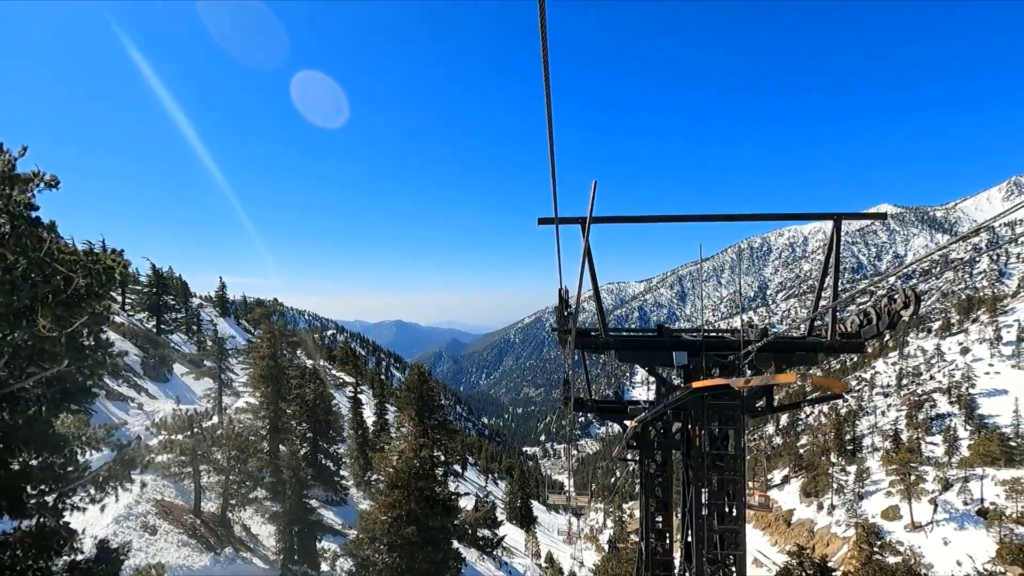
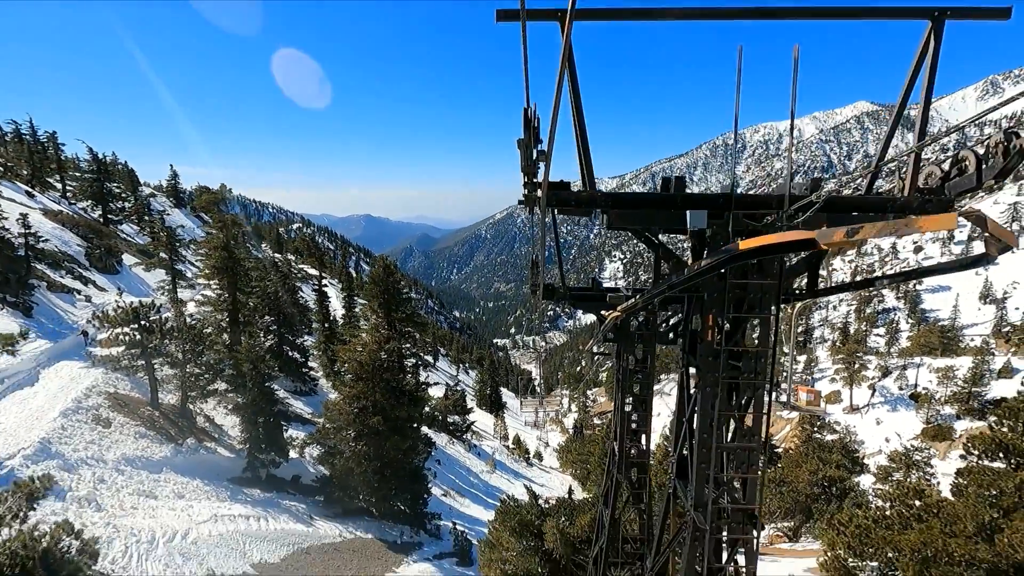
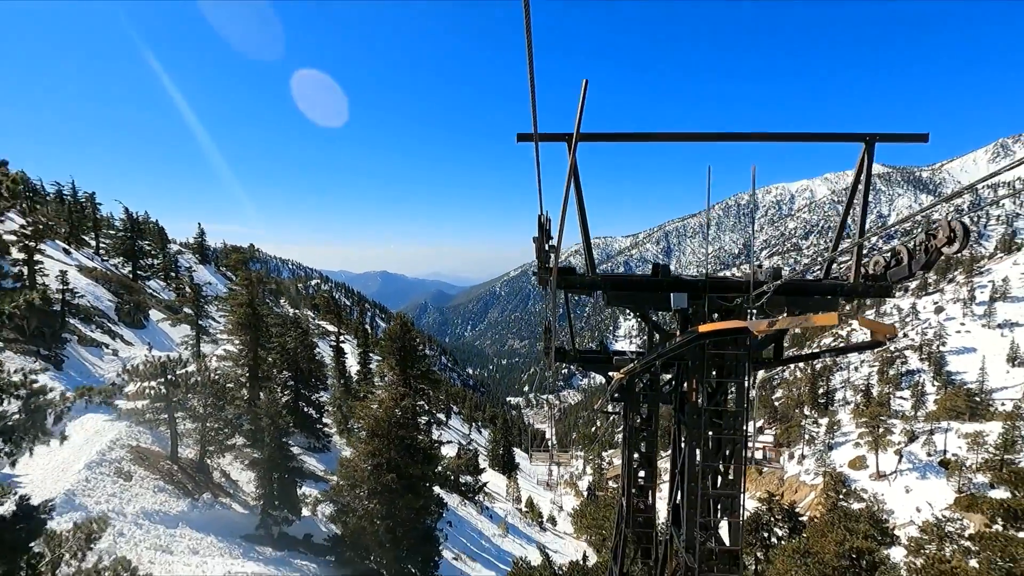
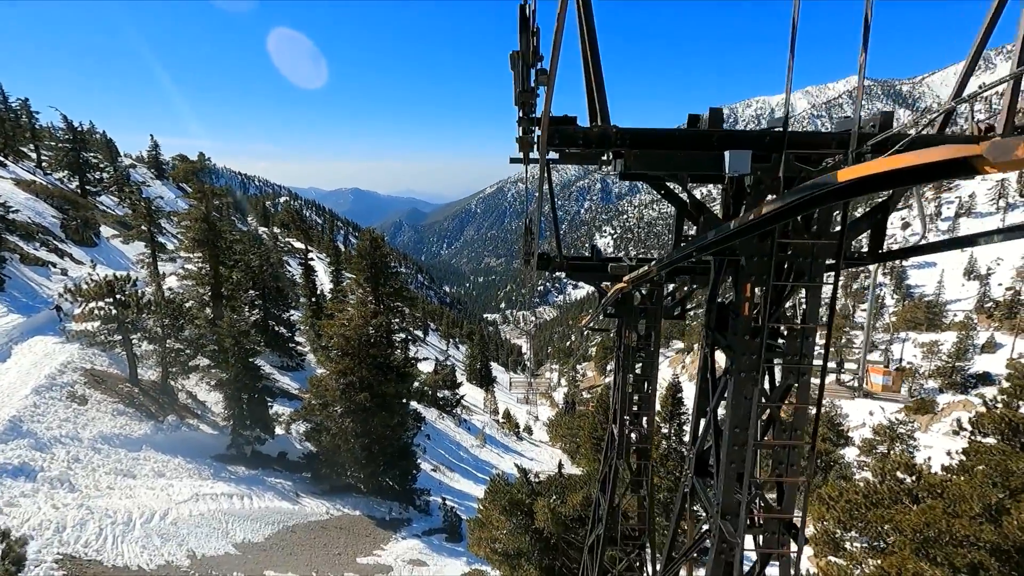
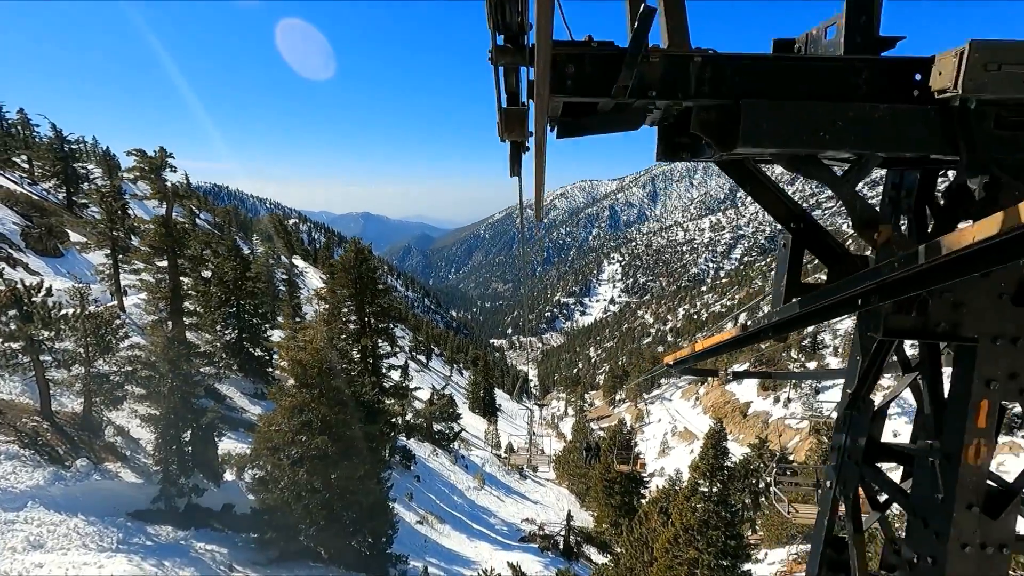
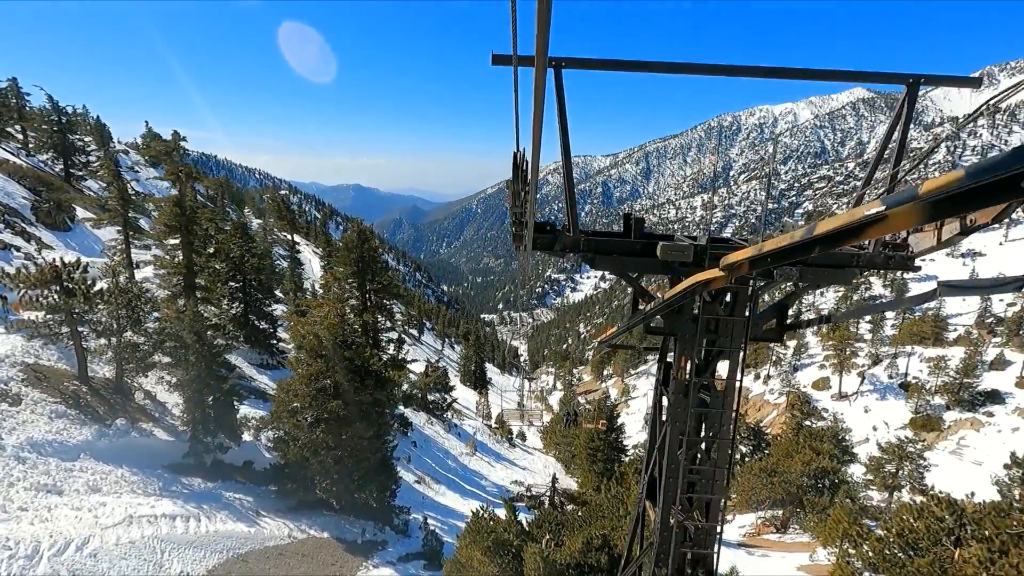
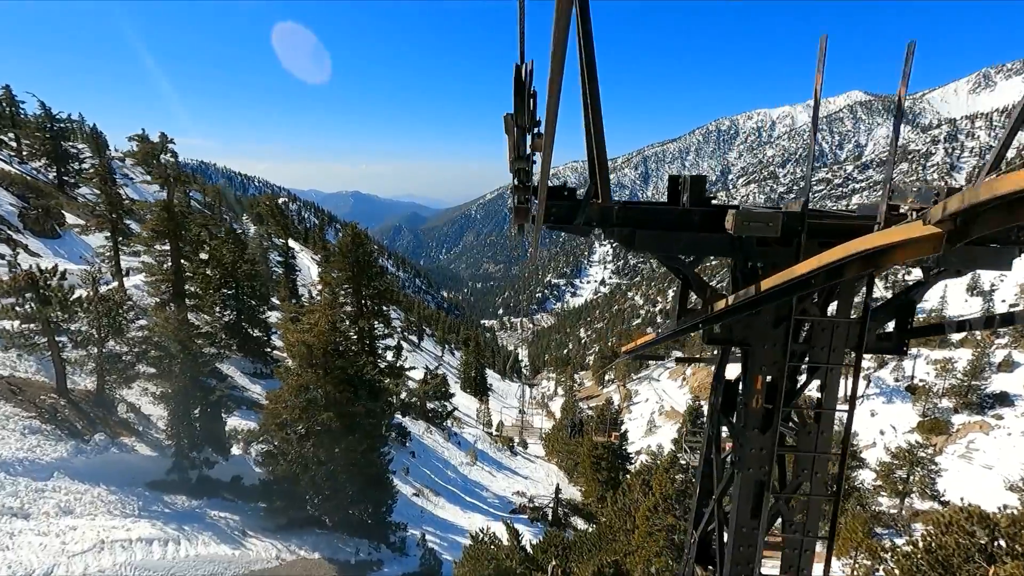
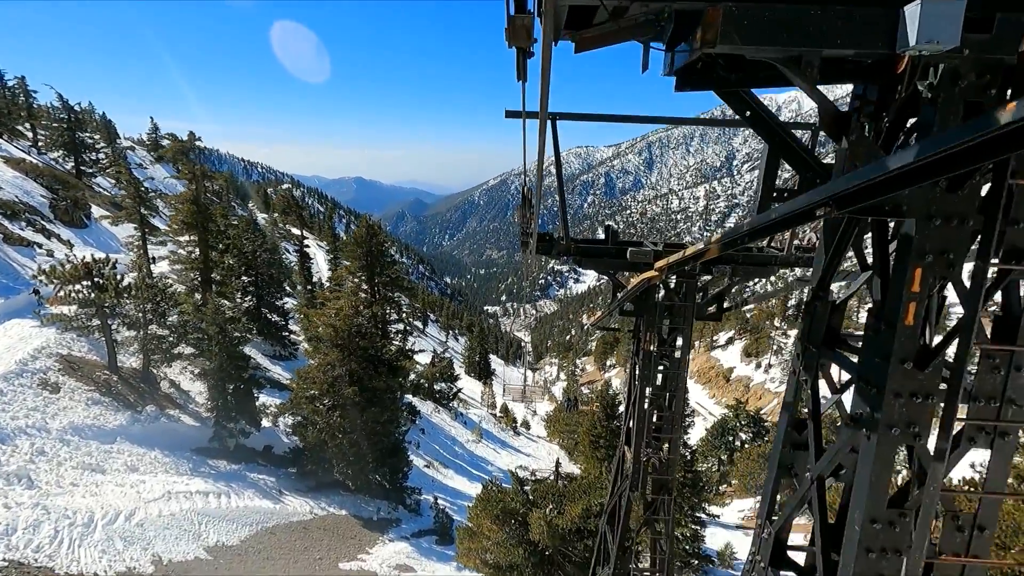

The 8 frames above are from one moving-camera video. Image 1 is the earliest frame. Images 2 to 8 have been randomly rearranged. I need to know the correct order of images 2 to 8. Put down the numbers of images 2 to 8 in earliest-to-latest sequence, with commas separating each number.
3, 2, 4, 8, 6, 7, 5
